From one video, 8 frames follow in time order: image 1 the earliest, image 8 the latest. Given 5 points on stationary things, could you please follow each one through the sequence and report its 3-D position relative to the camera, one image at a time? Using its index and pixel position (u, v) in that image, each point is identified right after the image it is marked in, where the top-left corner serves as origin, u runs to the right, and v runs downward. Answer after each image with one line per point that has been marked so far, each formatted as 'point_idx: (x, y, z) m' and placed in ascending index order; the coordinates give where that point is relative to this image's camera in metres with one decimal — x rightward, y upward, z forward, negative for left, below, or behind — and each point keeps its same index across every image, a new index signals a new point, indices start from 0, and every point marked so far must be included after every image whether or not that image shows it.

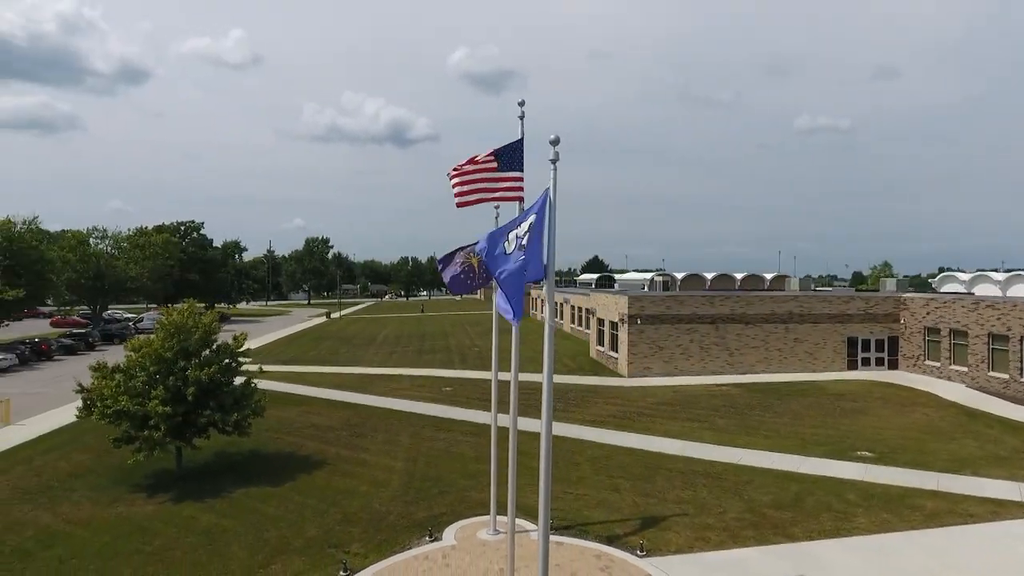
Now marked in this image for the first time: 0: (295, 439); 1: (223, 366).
0: (-6.6, -4.5, +19.3) m
1: (-7.3, -1.9, +15.8) m
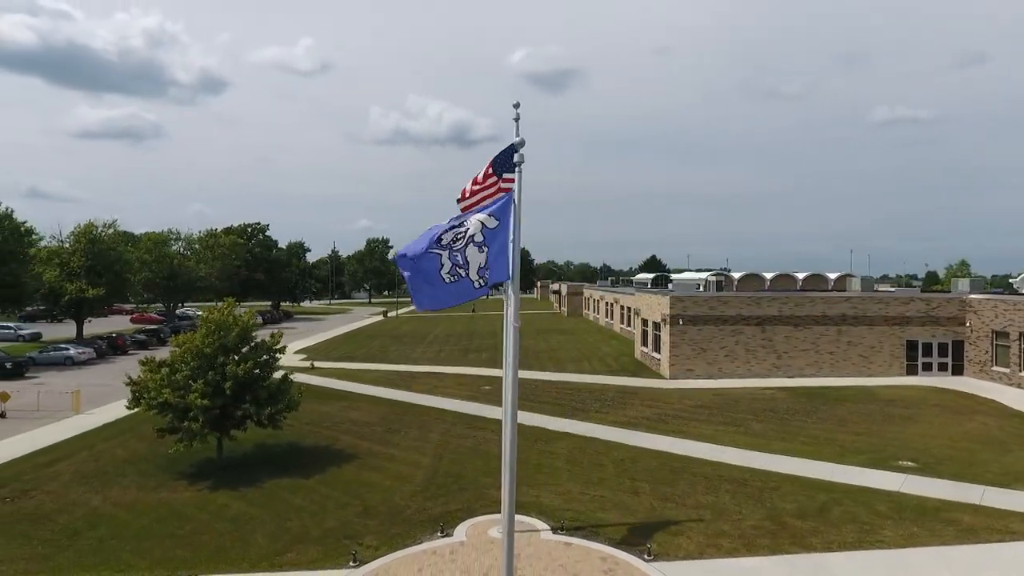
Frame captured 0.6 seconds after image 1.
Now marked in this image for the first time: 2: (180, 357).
0: (-5.7, -4.5, +20.0) m
1: (-6.7, -1.9, +16.6) m
2: (-8.4, -1.7, +16.0) m
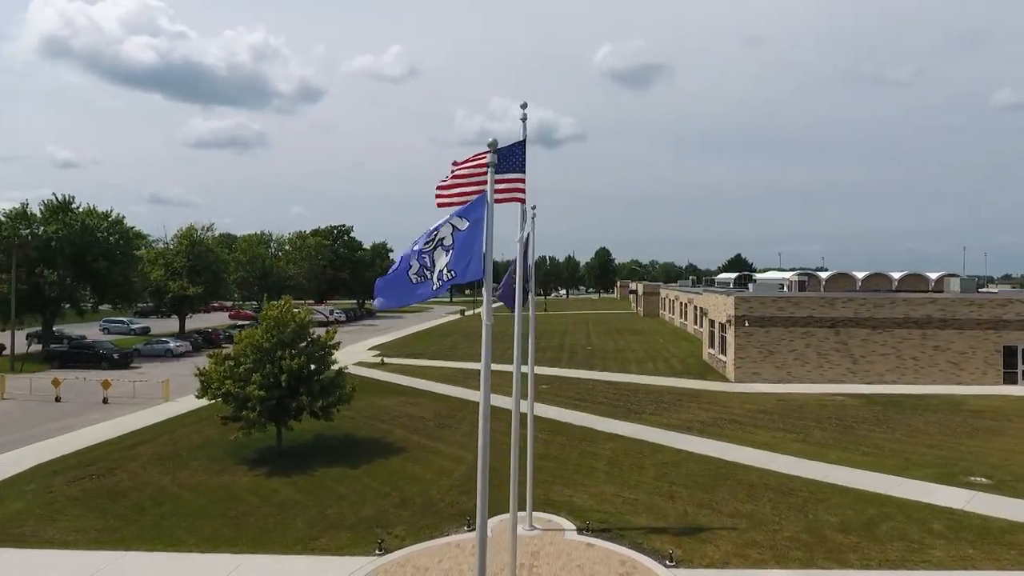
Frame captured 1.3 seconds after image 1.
0: (-4.1, -4.5, +20.8) m
1: (-5.6, -1.9, +17.5) m
2: (-7.3, -1.7, +17.2) m
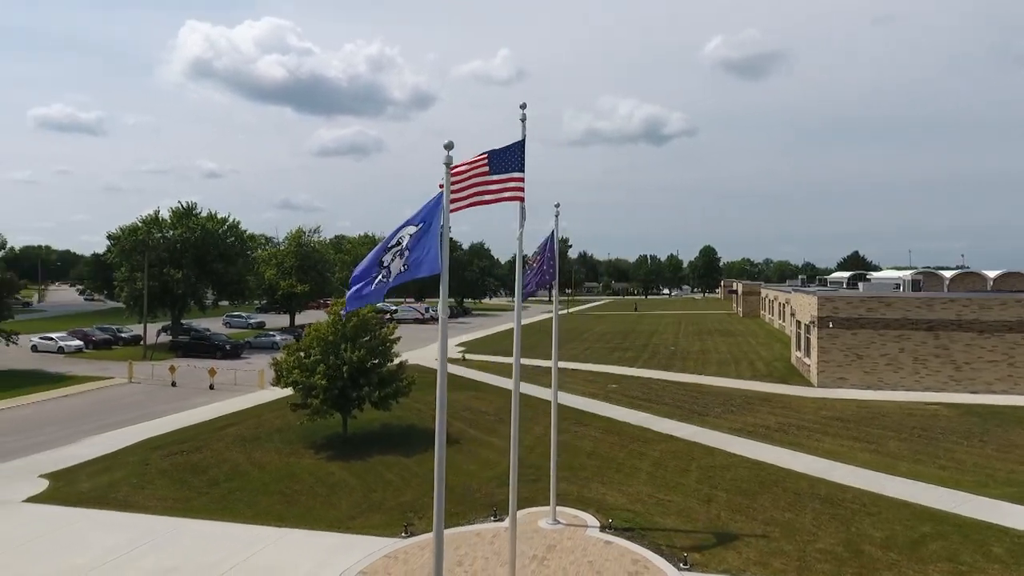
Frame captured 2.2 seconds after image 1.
0: (-2.2, -4.4, +21.5) m
1: (-4.1, -1.8, +18.6) m
2: (-6.0, -1.6, +18.6) m
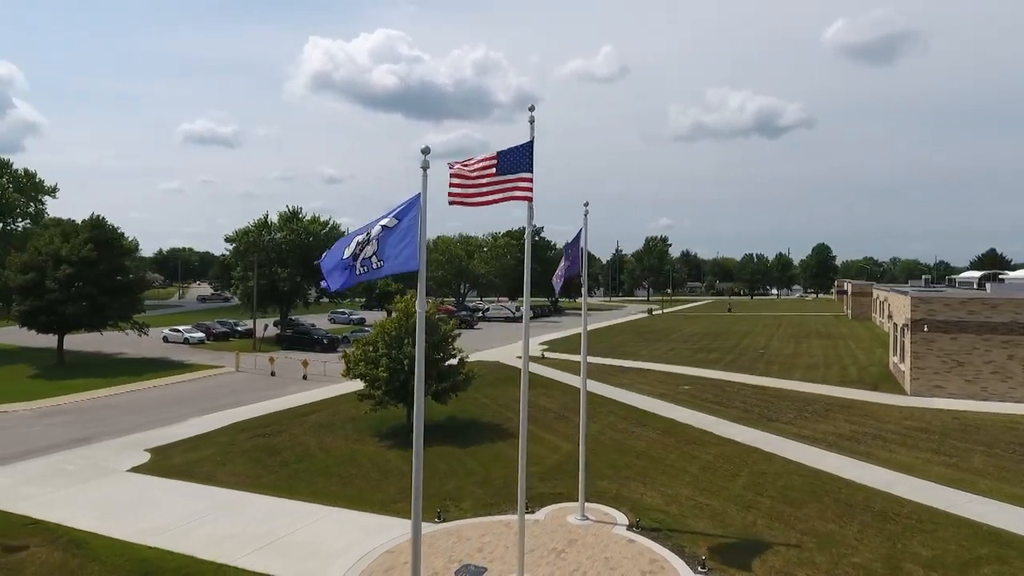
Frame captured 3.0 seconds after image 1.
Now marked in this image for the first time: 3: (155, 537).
0: (-0.1, -4.4, +22.0) m
1: (-2.5, -1.7, +19.5) m
2: (-4.3, -1.5, +19.7) m
3: (-7.0, -4.9, +12.5) m
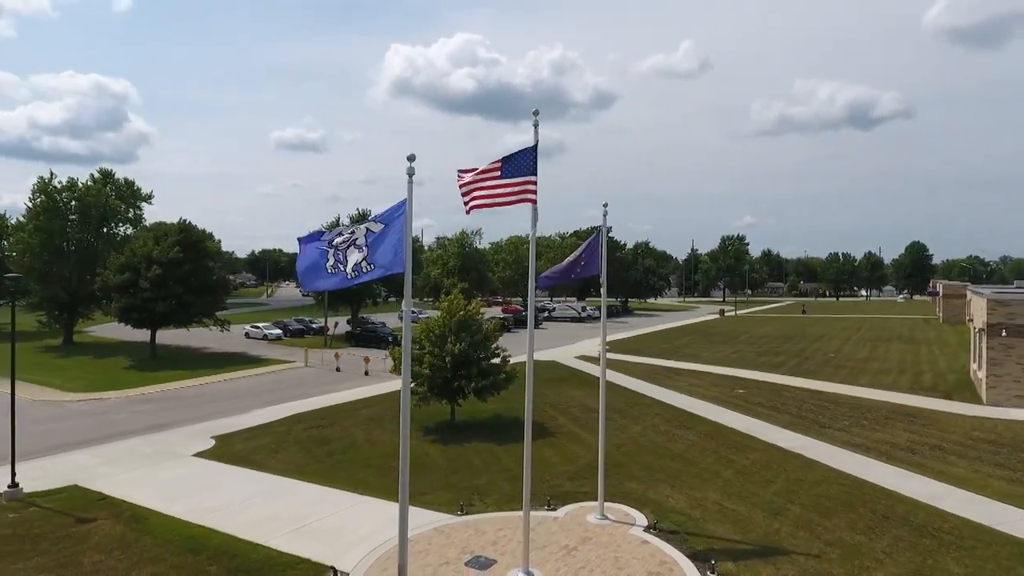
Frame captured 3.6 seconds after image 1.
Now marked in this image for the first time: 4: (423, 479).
0: (+1.5, -4.4, +22.2) m
1: (-1.2, -1.7, +19.9) m
2: (-3.0, -1.5, +20.4) m
3: (-6.6, -4.9, +13.6) m
4: (-2.2, -4.7, +15.7) m
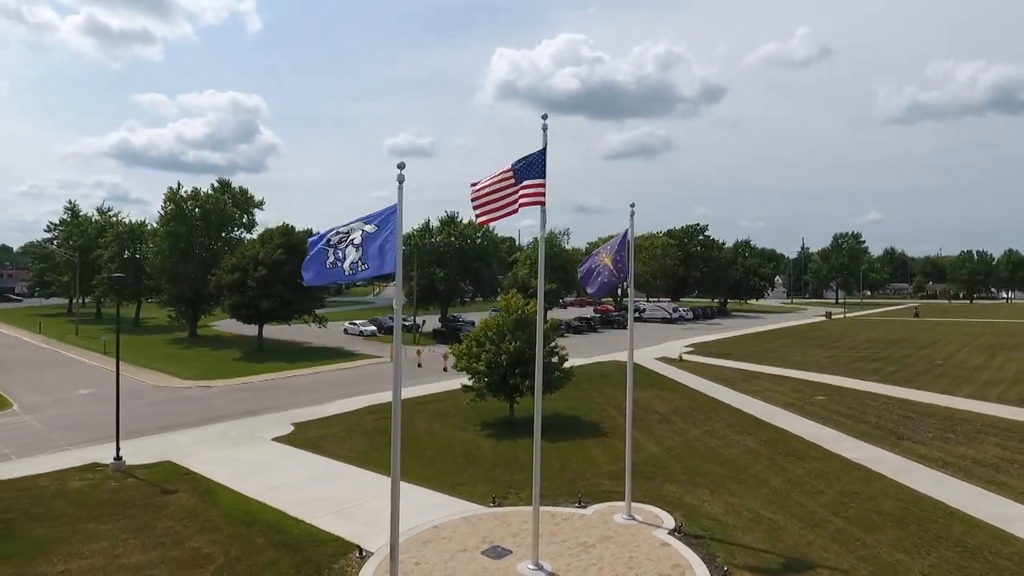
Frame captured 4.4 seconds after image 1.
0: (+3.6, -4.4, +22.1) m
1: (+0.6, -1.7, +20.3) m
2: (-1.1, -1.5, +21.1) m
3: (-5.8, -4.9, +14.9) m
4: (-1.1, -4.7, +16.3) m
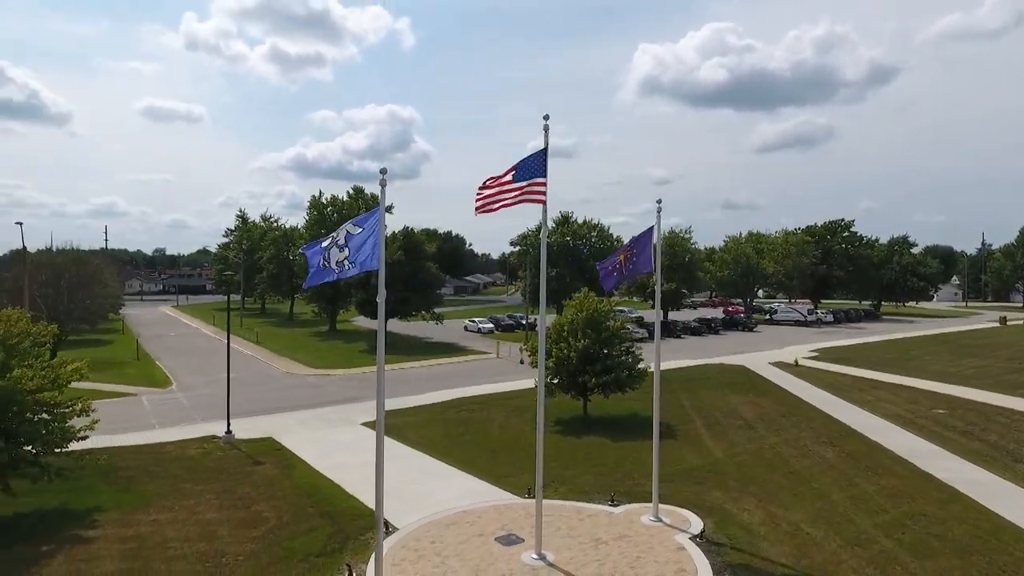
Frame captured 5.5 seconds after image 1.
0: (+6.2, -4.3, +21.3) m
1: (+2.8, -1.7, +20.3) m
2: (+1.4, -1.4, +21.4) m
3: (-4.6, -4.8, +16.5) m
4: (+0.2, -4.6, +16.8) m
